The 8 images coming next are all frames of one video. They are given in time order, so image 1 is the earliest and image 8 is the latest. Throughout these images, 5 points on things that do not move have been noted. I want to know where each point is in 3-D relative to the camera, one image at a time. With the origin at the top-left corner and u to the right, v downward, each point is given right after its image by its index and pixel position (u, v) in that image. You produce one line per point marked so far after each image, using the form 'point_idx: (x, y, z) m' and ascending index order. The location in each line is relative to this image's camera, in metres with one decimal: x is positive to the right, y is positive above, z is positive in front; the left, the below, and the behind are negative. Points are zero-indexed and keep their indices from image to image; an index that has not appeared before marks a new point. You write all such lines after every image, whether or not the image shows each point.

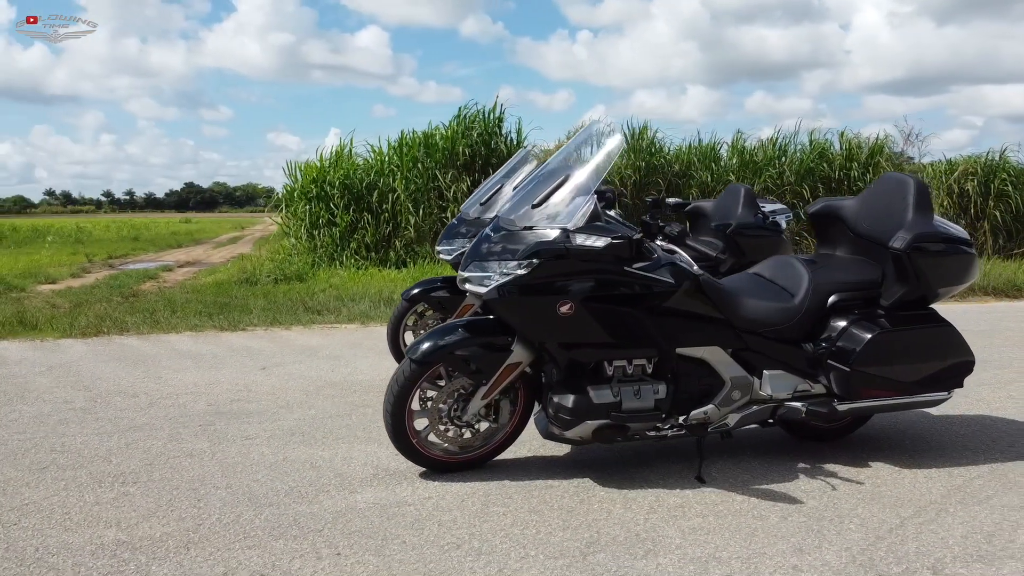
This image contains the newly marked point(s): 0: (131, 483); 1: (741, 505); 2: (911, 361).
0: (-2.0, -1.0, +4.2) m
1: (+1.1, -1.0, +3.8) m
2: (+2.2, -0.4, +4.4) m
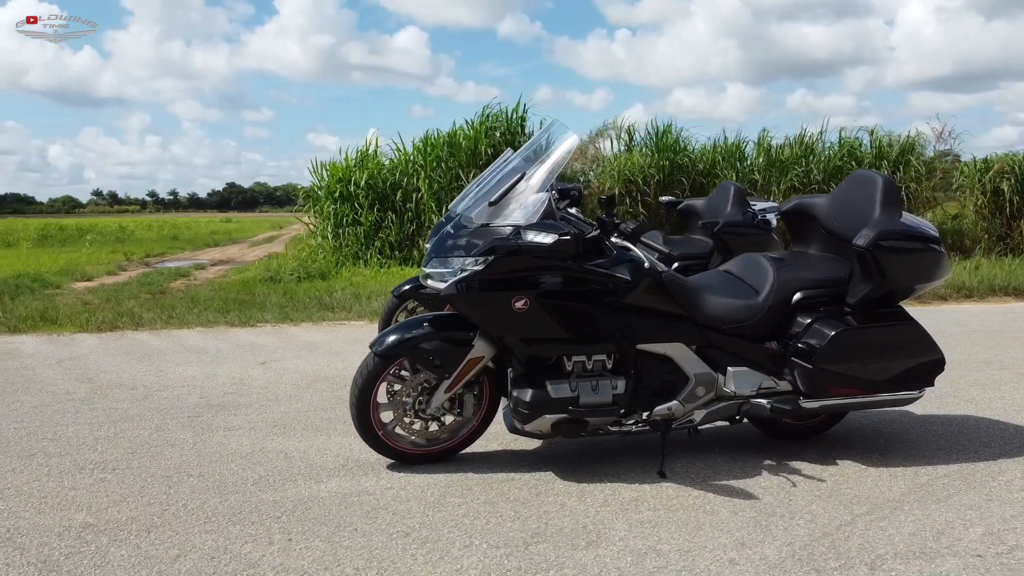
0: (-2.2, -1.0, +4.3) m
1: (+0.9, -1.0, +3.9) m
2: (+2.0, -0.4, +4.3) m
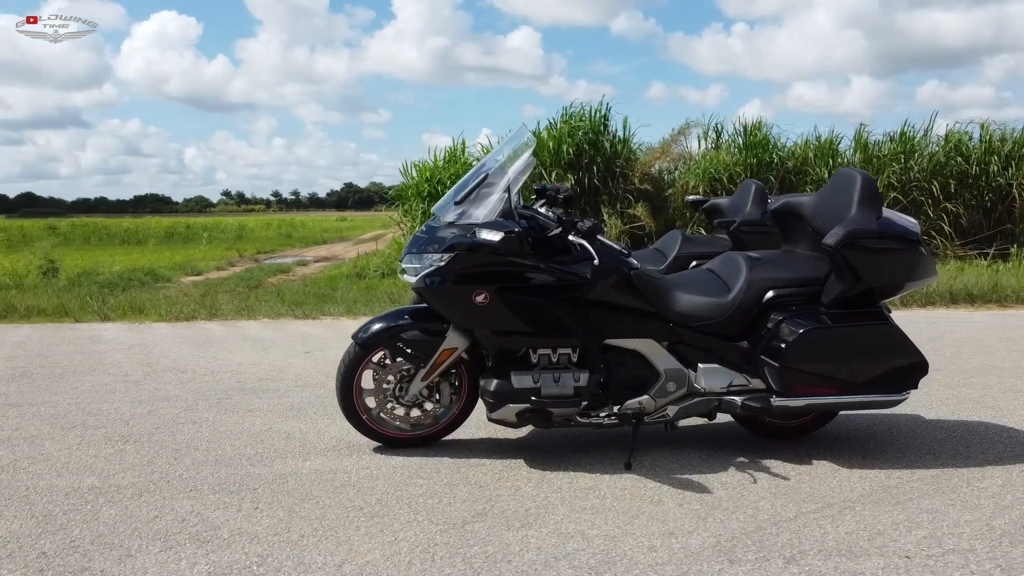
0: (-2.3, -0.9, +4.9) m
1: (+0.7, -1.0, +4.0) m
2: (+1.8, -0.4, +4.3) m
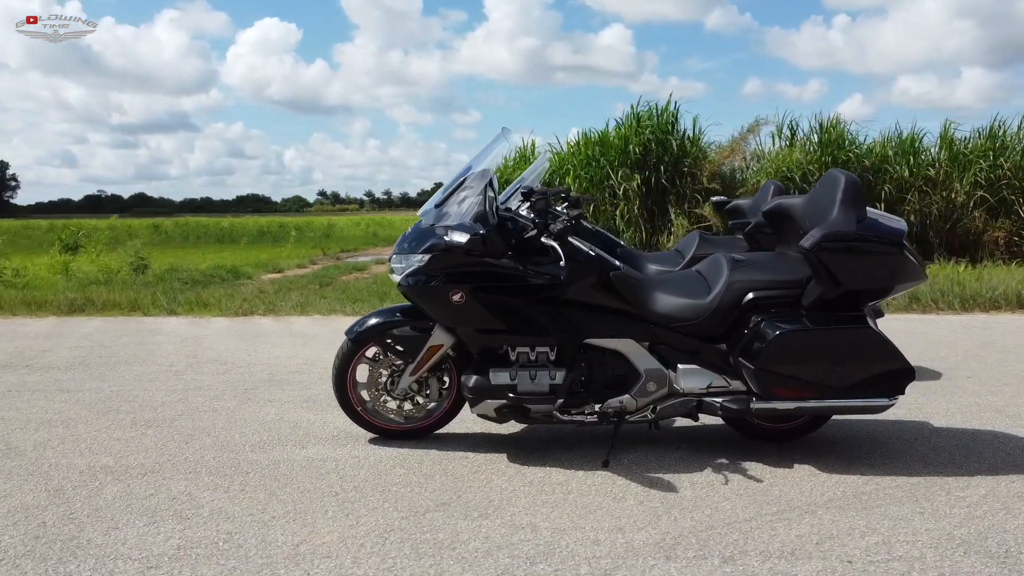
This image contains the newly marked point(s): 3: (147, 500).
0: (-2.3, -0.9, +5.2) m
1: (+0.5, -1.0, +4.0) m
2: (+1.7, -0.4, +4.2) m
3: (-1.8, -1.0, +4.0) m
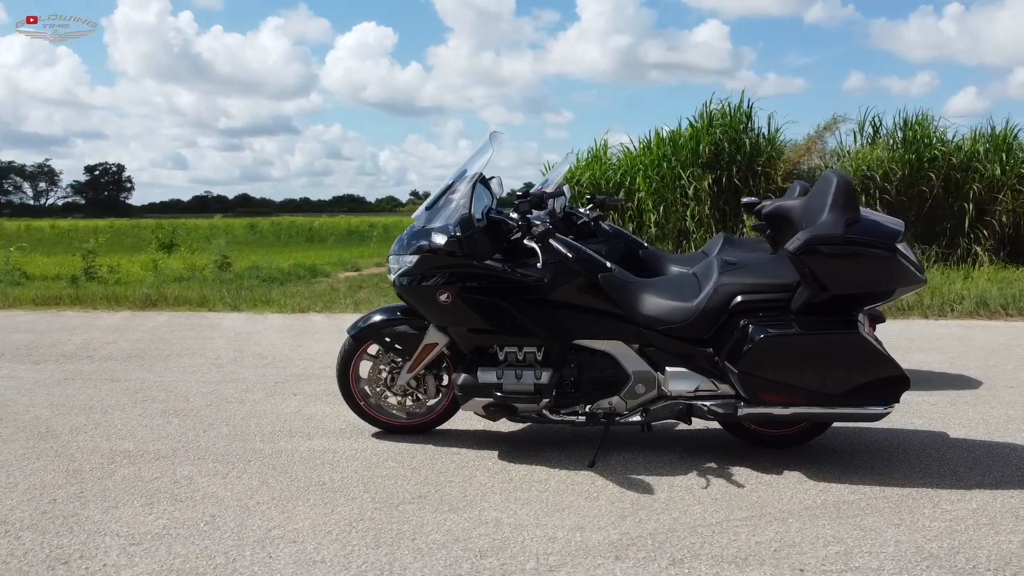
0: (-2.3, -0.9, +5.6) m
1: (+0.4, -1.0, +4.1) m
2: (+1.6, -0.4, +4.2) m
3: (-1.9, -1.0, +4.2) m
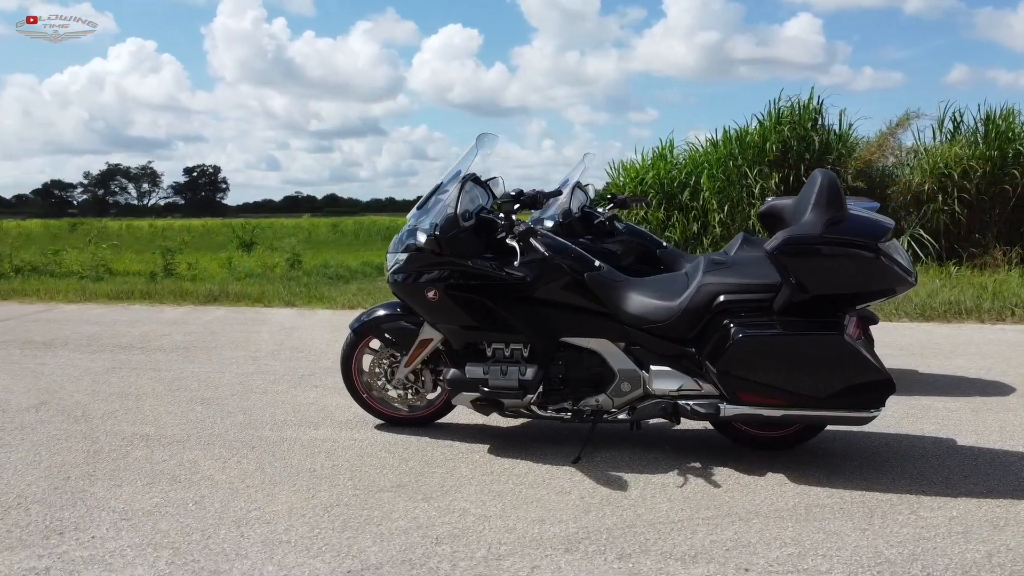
0: (-2.2, -0.8, +5.9) m
1: (+0.3, -1.0, +4.2) m
2: (+1.5, -0.4, +4.1) m
3: (-2.0, -1.0, +4.5) m
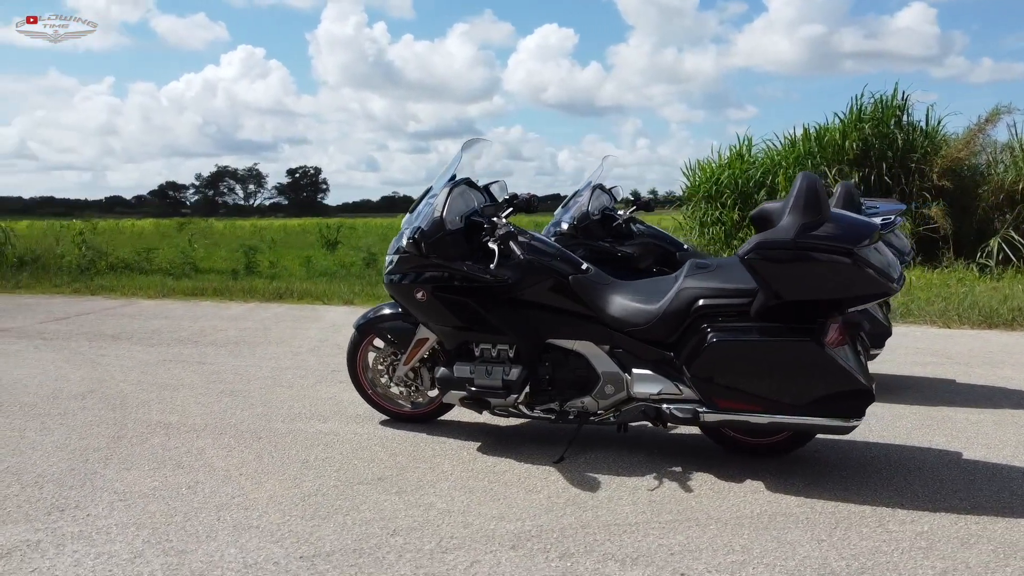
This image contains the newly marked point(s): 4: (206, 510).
0: (-2.2, -0.8, +6.3) m
1: (+0.1, -1.0, +4.2) m
2: (+1.4, -0.4, +4.0) m
3: (-2.1, -1.0, +4.9) m
4: (-1.5, -1.1, +3.9) m
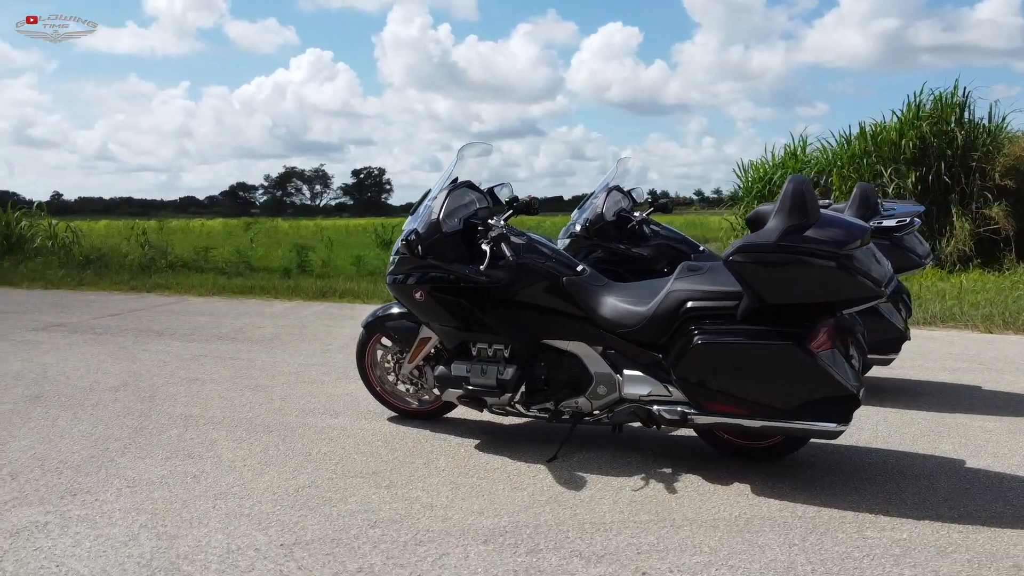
0: (-2.1, -0.8, +6.5) m
1: (+0.1, -1.0, +4.3) m
2: (+1.3, -0.5, +4.0) m
3: (-2.1, -1.0, +5.1) m
4: (-1.6, -1.1, +4.1) m
